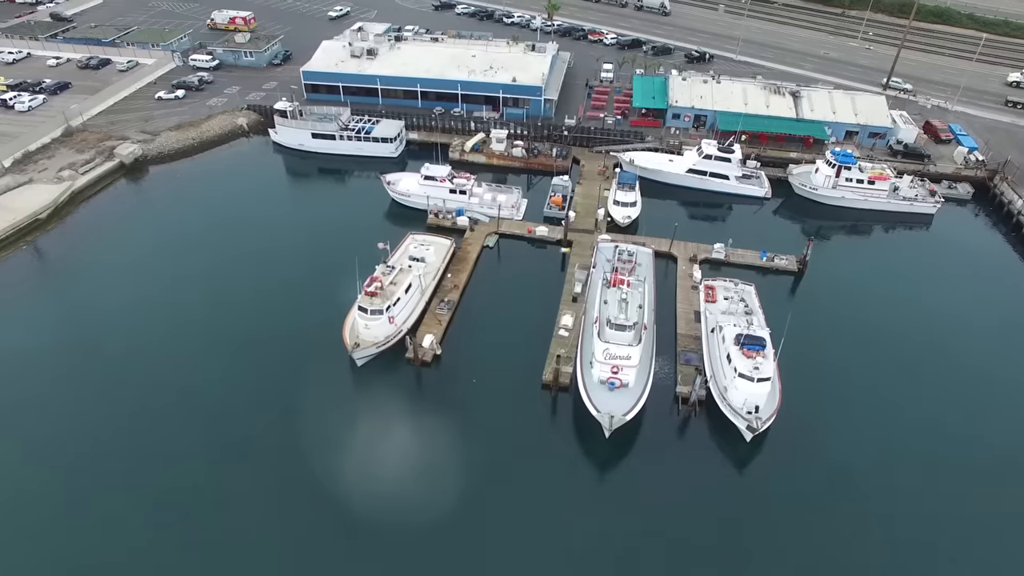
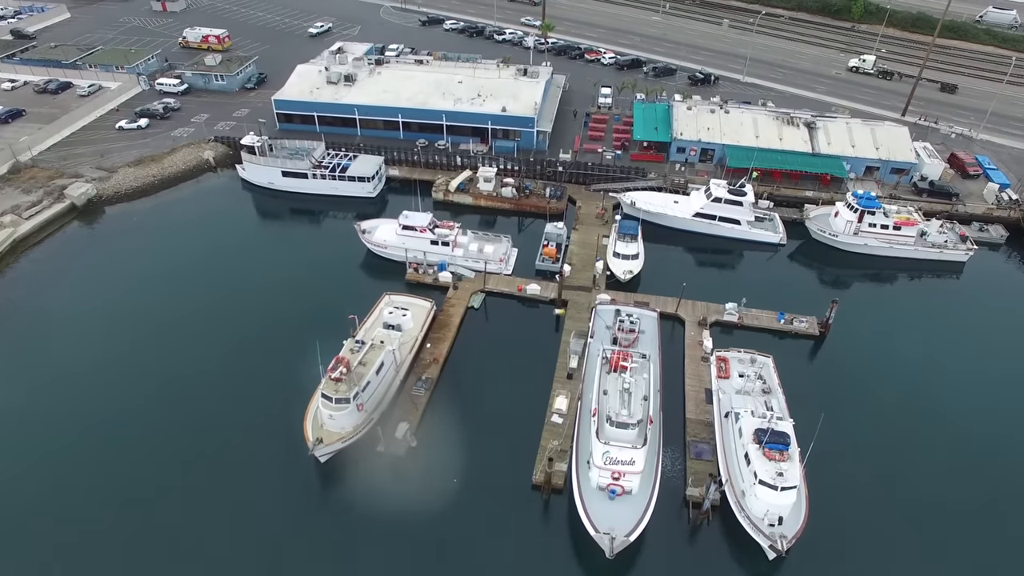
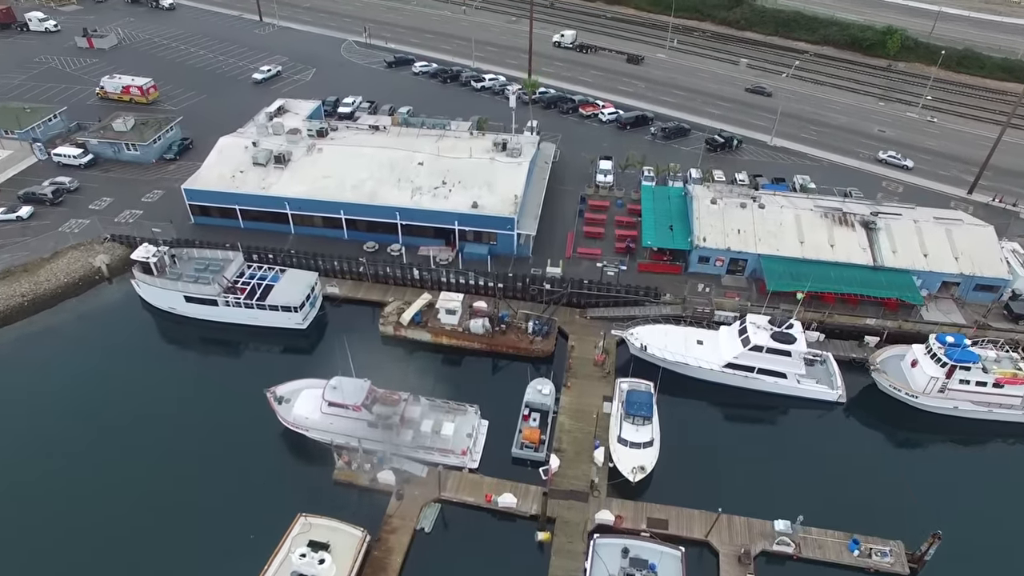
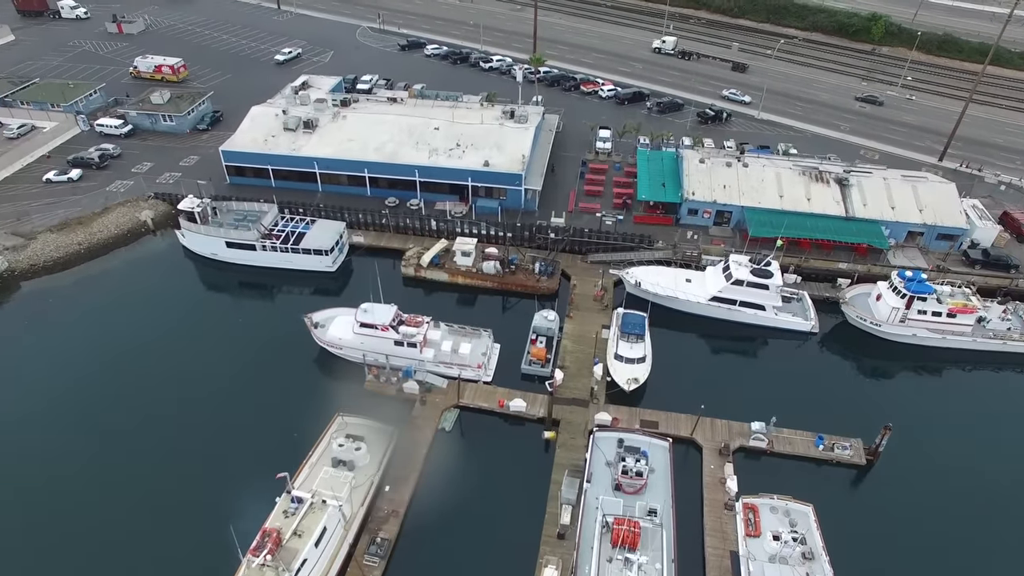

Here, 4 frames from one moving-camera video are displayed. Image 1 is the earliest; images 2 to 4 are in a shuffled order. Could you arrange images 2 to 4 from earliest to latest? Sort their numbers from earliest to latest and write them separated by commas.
2, 4, 3
